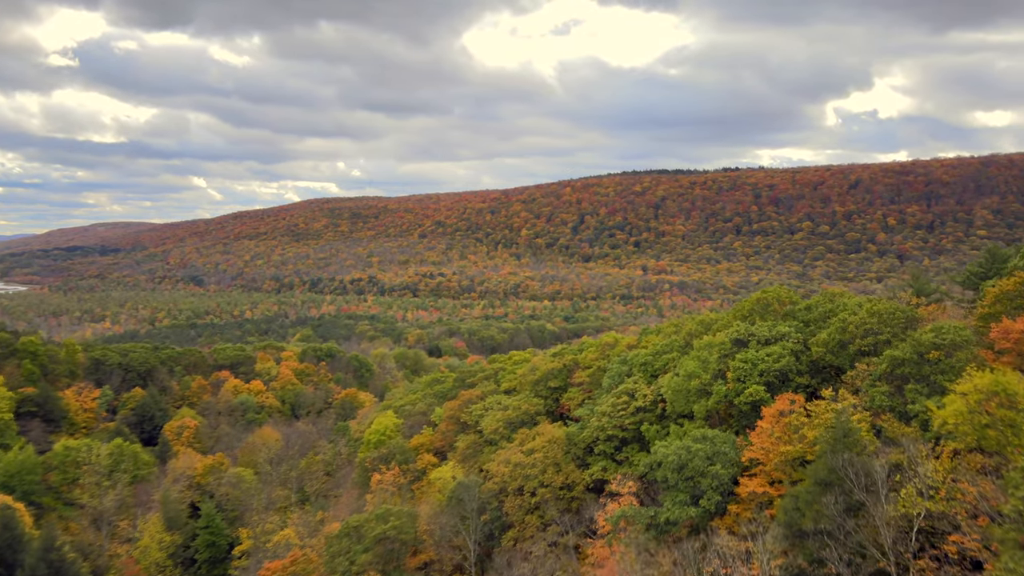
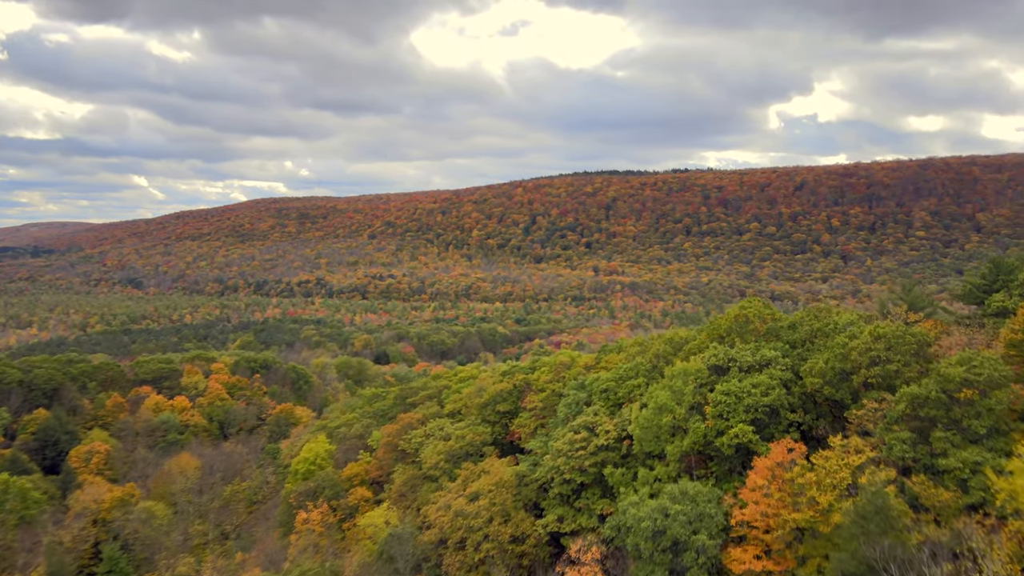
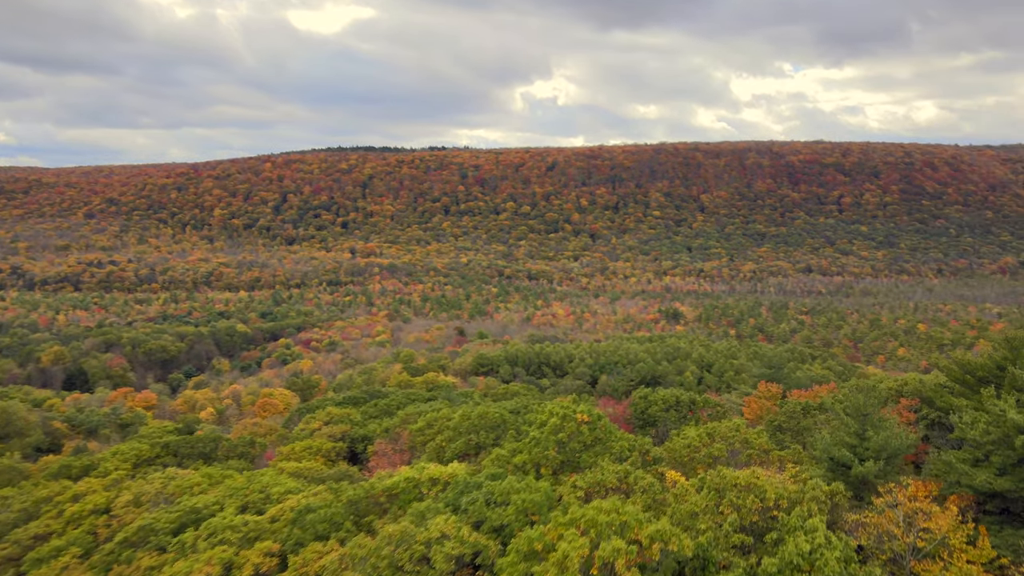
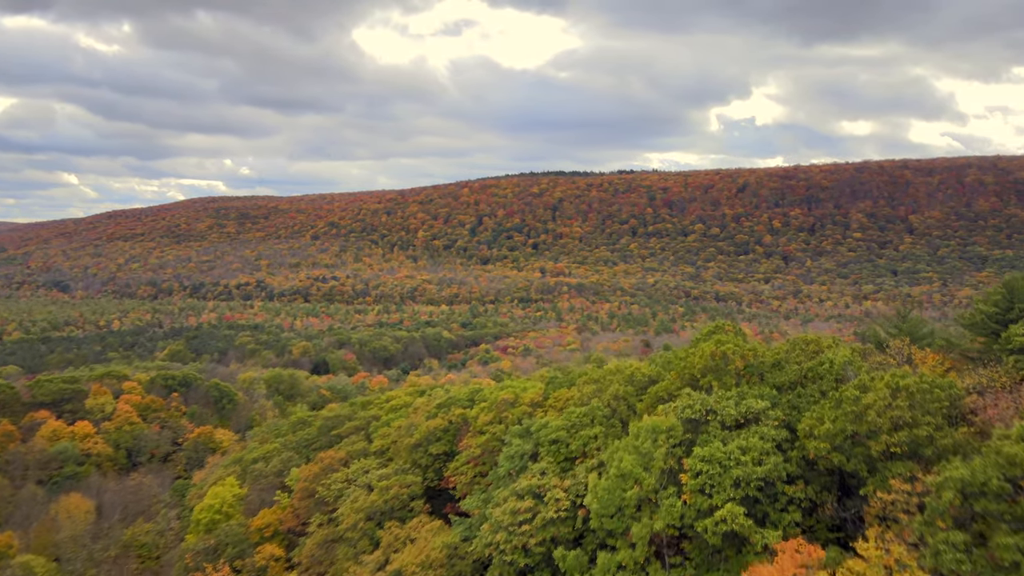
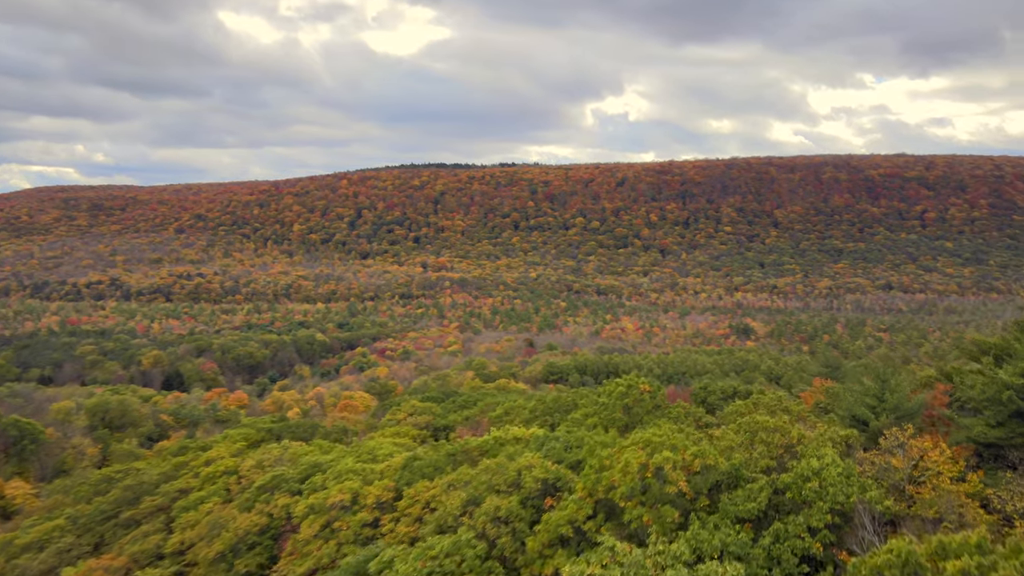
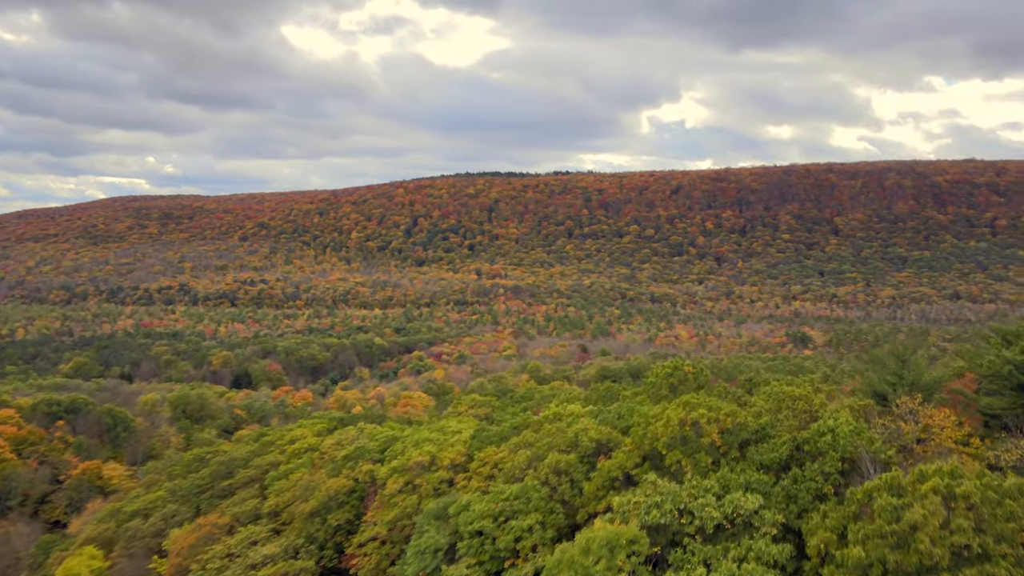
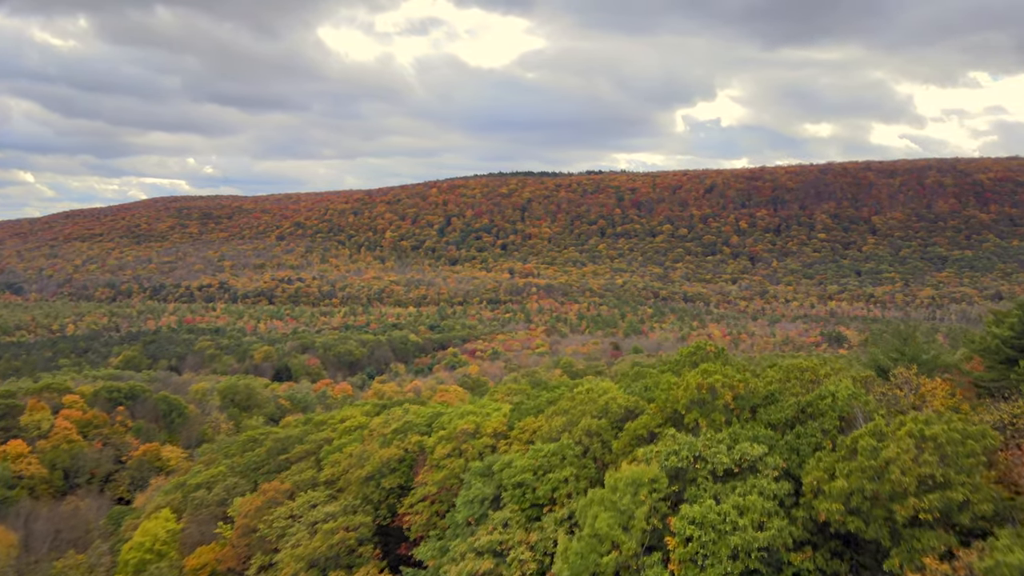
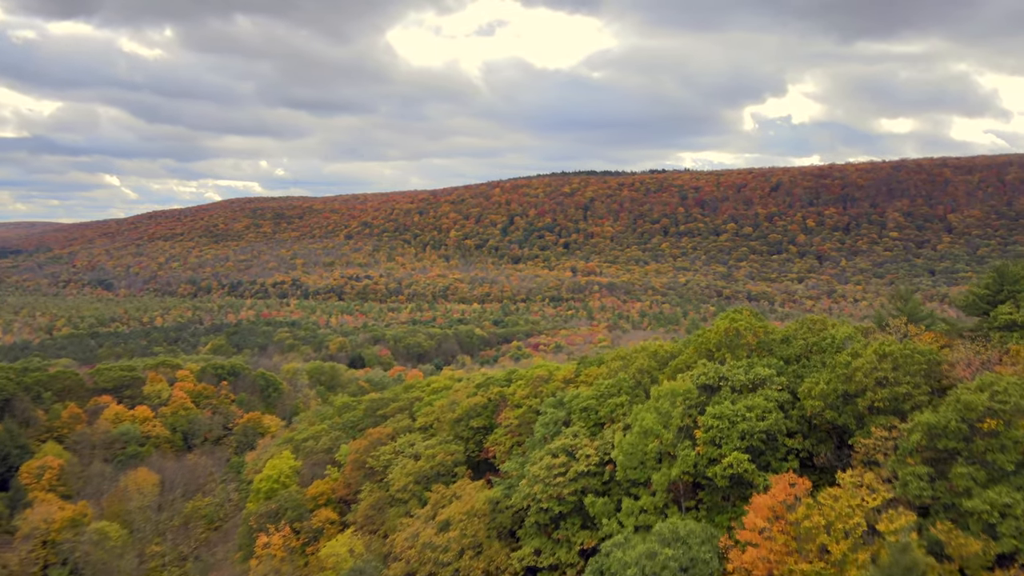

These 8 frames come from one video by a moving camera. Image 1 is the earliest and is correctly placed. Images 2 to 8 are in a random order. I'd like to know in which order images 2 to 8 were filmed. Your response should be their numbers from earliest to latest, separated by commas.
2, 8, 4, 7, 6, 5, 3
